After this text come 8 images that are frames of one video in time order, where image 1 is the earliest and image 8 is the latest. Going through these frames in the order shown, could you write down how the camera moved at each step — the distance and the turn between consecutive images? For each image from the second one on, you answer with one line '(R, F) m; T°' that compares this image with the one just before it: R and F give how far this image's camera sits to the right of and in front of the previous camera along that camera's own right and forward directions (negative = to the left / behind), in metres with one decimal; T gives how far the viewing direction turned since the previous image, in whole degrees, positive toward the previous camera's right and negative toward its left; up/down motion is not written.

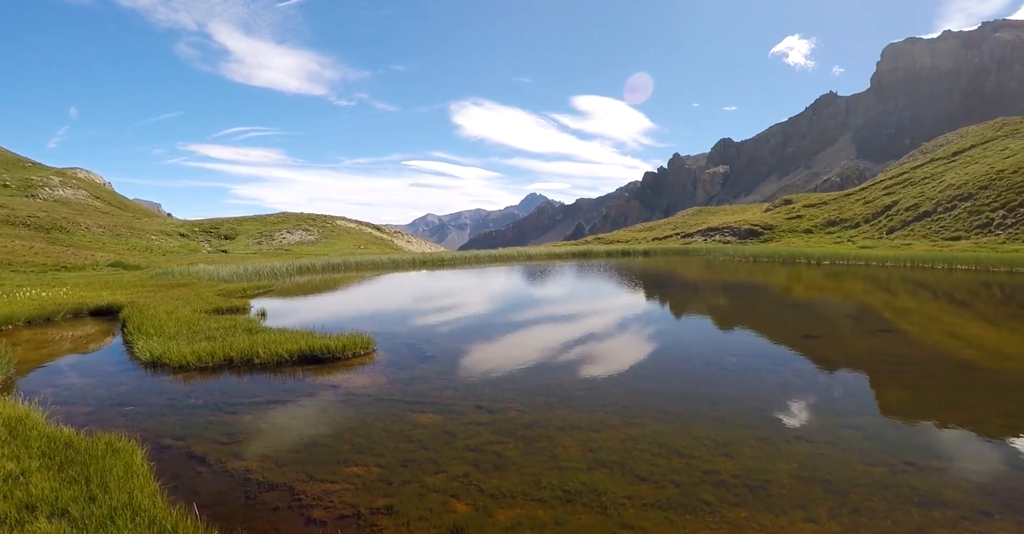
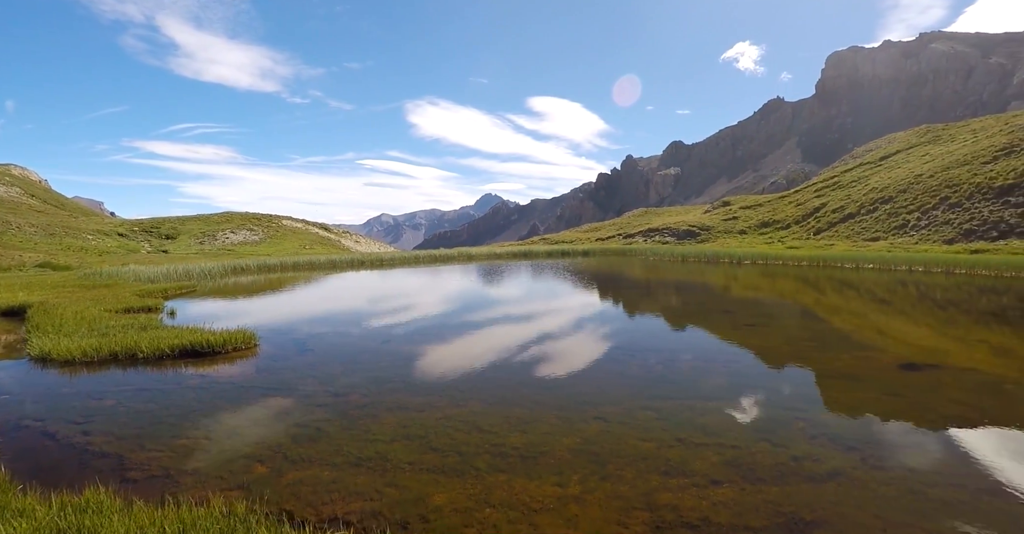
(+1.3, -0.2) m; +3°
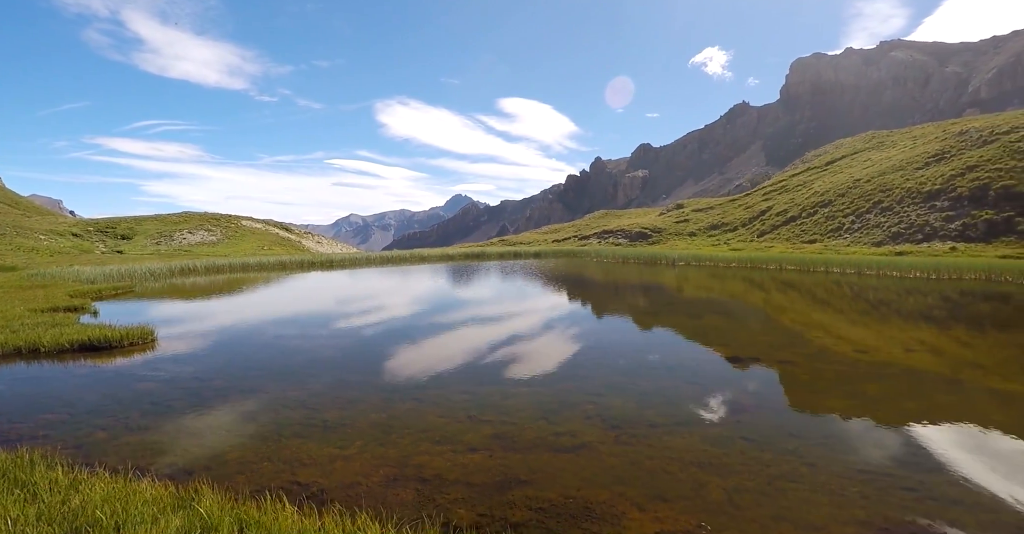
(+1.5, -0.3) m; +1°
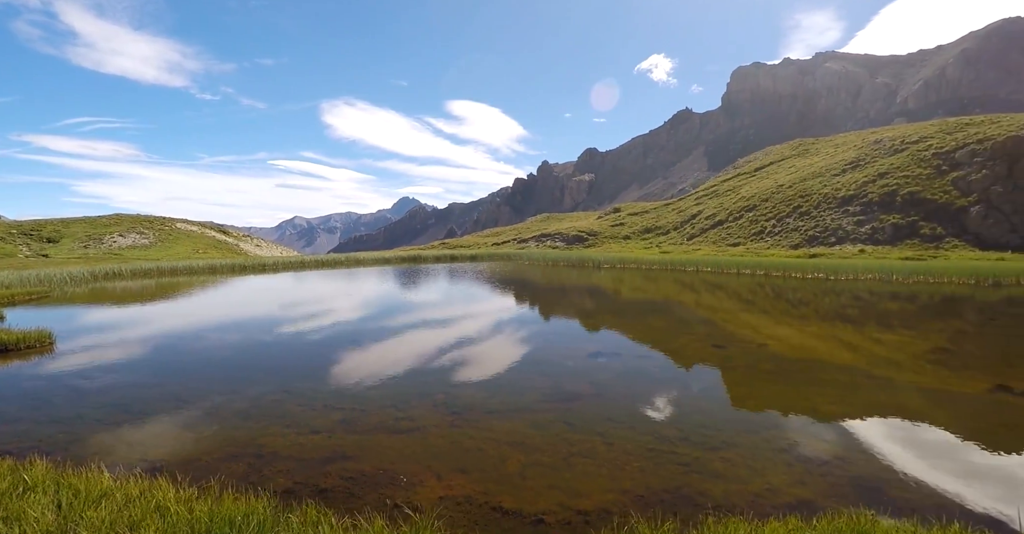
(+1.3, +0.3) m; +4°
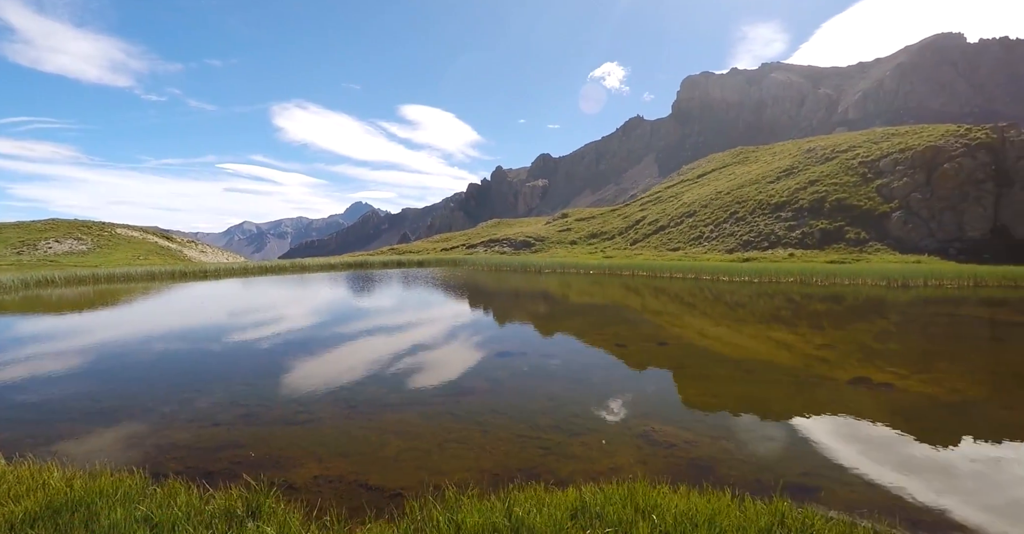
(+0.9, +0.2) m; +4°
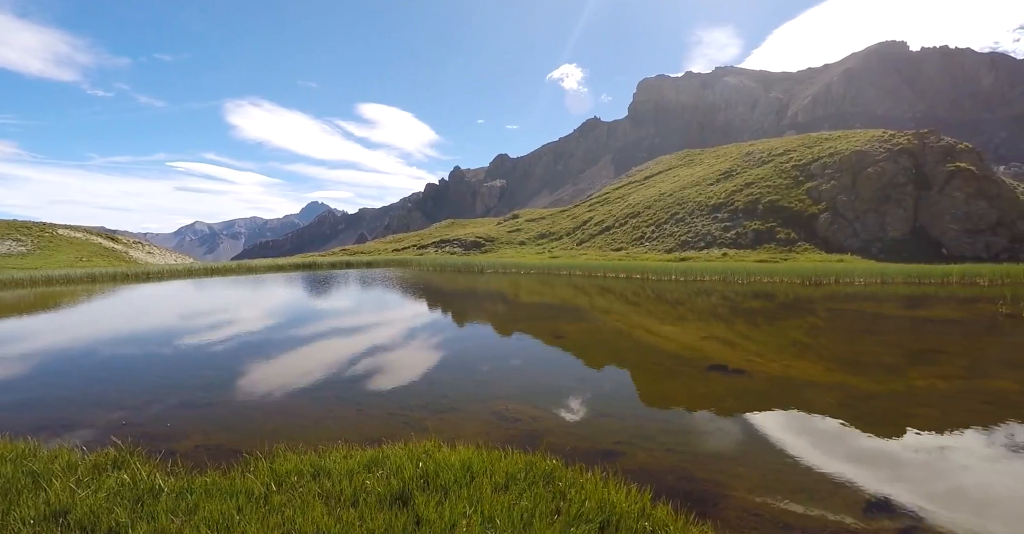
(+1.1, -0.1) m; +3°
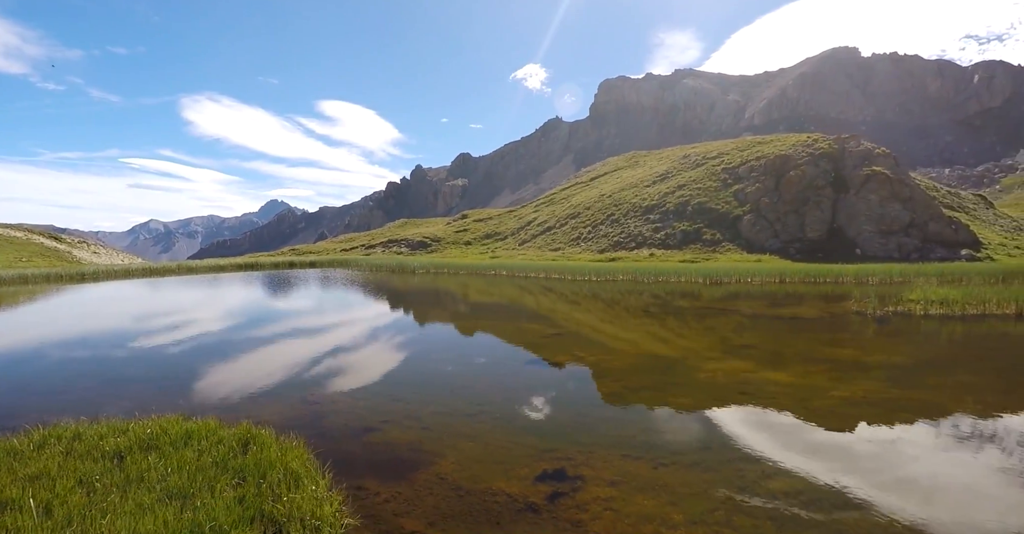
(+1.7, -0.4) m; +2°
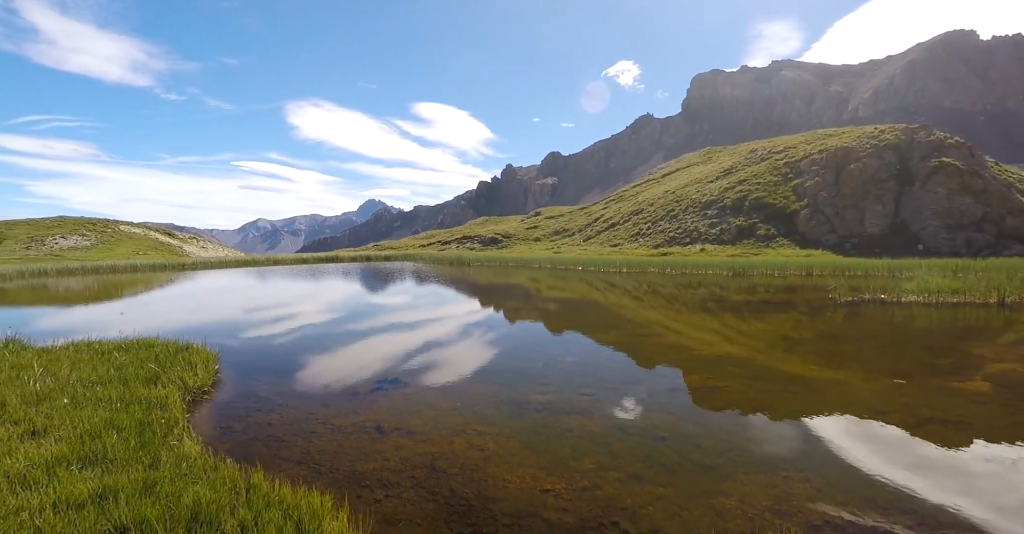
(+1.6, -2.5) m; -12°
